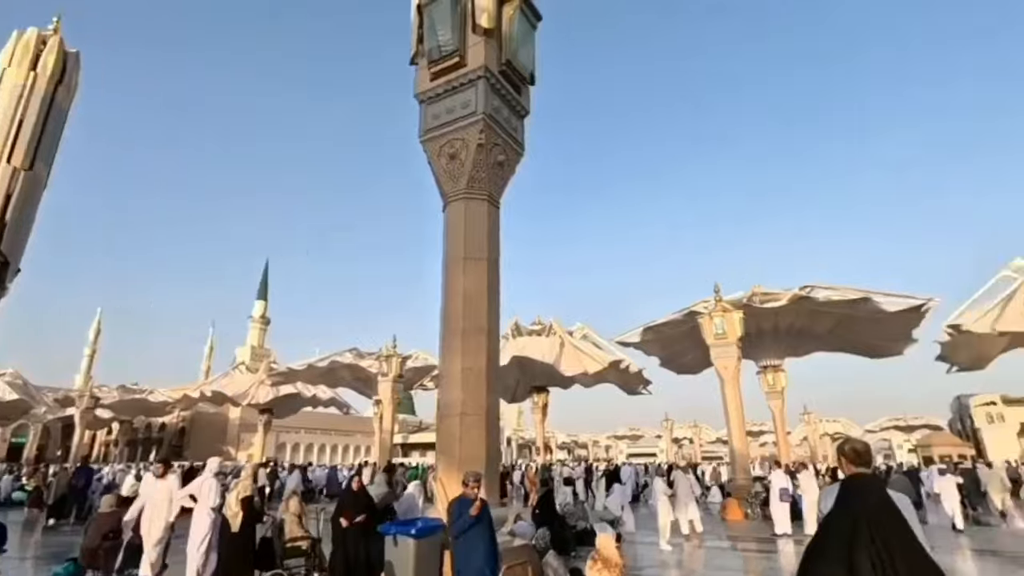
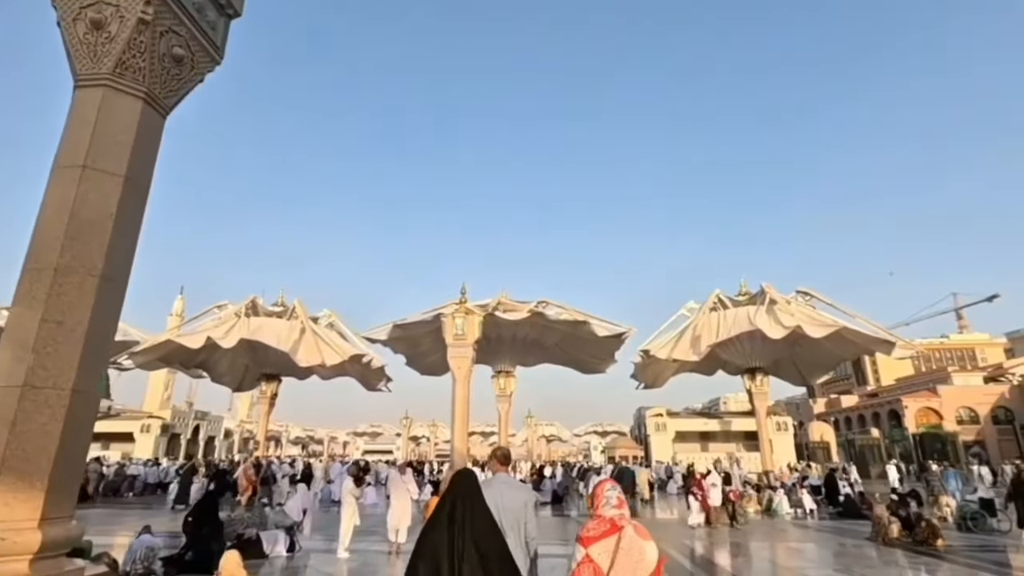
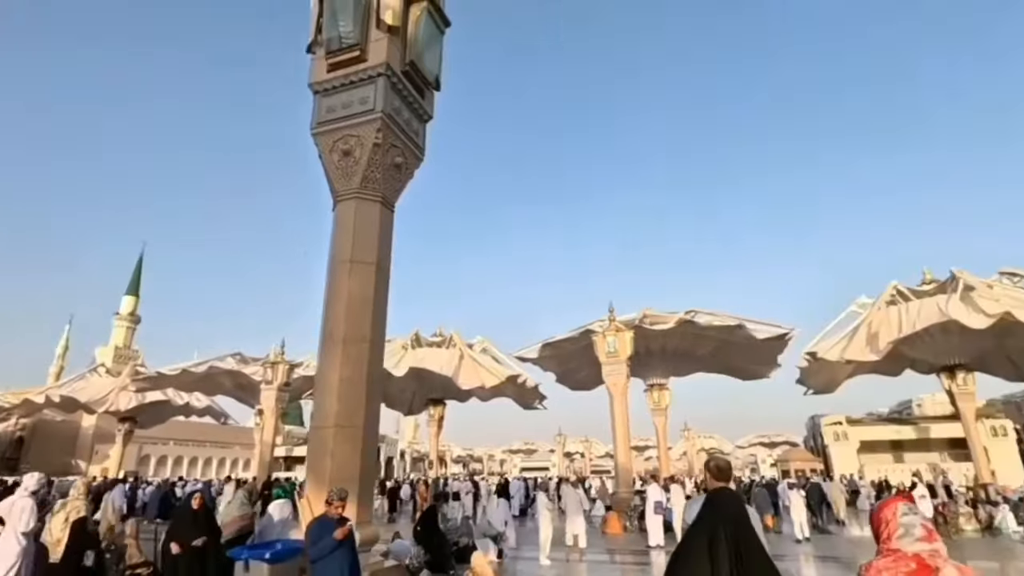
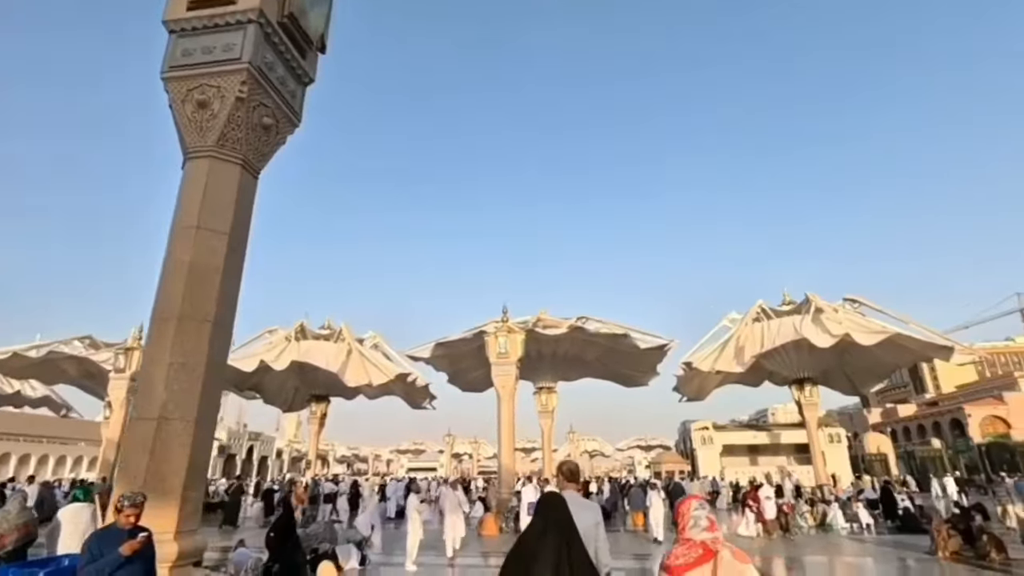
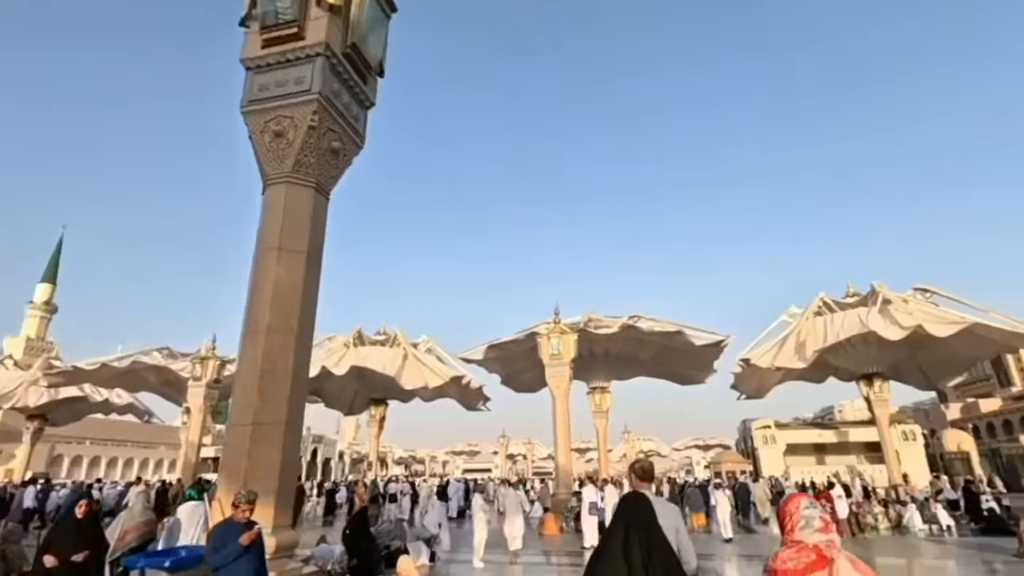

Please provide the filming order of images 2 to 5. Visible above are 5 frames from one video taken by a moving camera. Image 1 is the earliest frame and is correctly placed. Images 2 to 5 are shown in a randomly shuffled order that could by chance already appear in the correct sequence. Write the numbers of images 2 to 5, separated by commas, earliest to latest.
3, 5, 4, 2
